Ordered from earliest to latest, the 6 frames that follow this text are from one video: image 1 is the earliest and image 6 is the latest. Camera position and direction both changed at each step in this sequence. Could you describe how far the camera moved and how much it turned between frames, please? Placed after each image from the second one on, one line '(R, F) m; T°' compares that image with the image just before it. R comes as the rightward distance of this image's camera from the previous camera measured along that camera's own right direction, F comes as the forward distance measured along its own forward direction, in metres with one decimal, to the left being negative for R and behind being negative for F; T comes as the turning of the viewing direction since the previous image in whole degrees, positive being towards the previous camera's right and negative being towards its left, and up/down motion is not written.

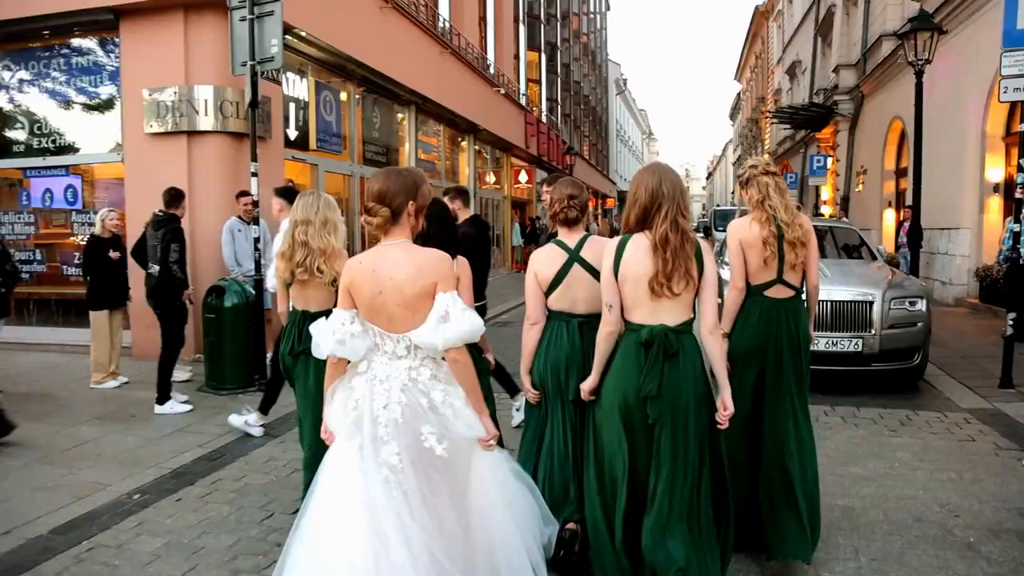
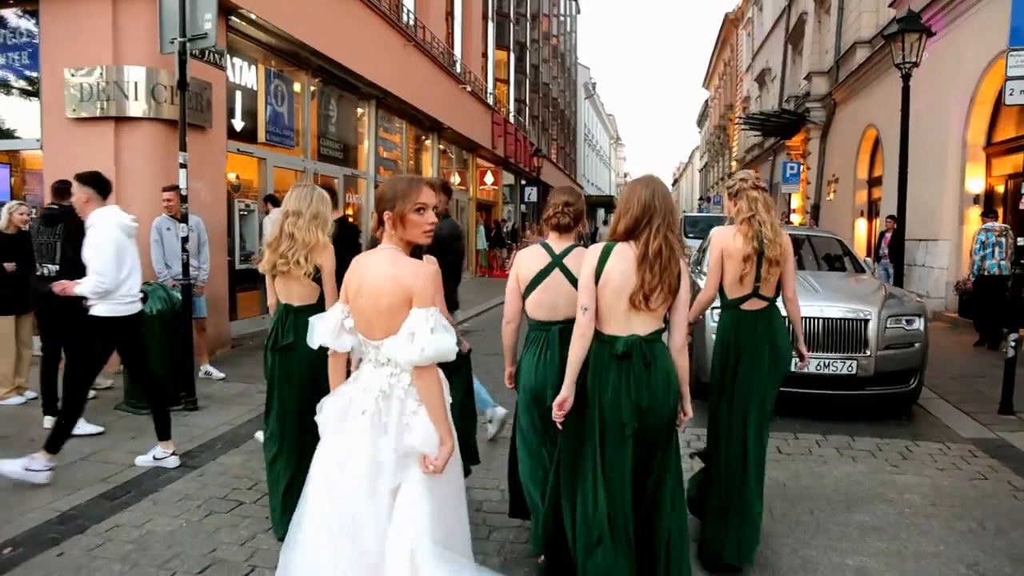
(0.0, +0.6) m; +3°
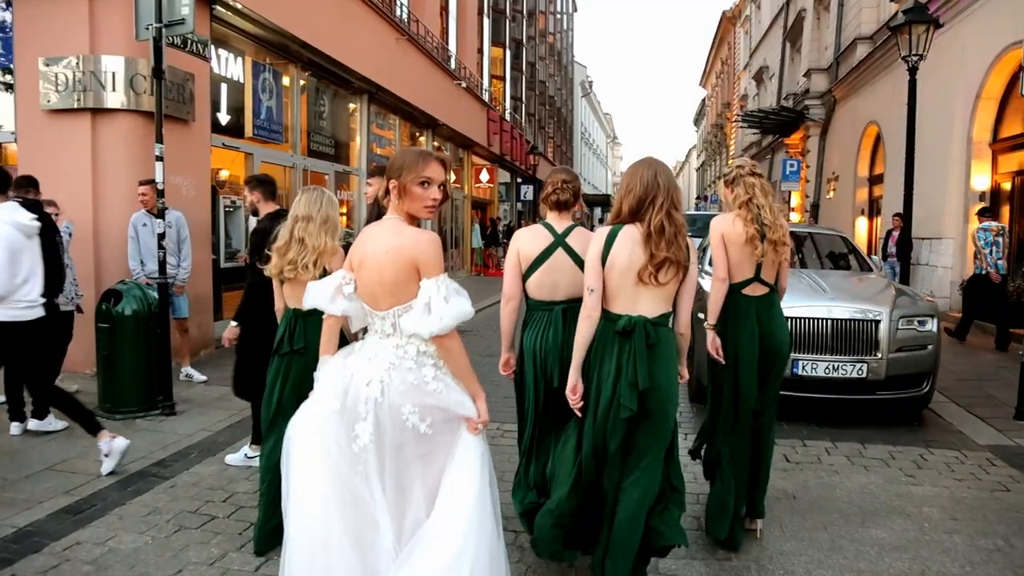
(0.0, +0.3) m; 0°
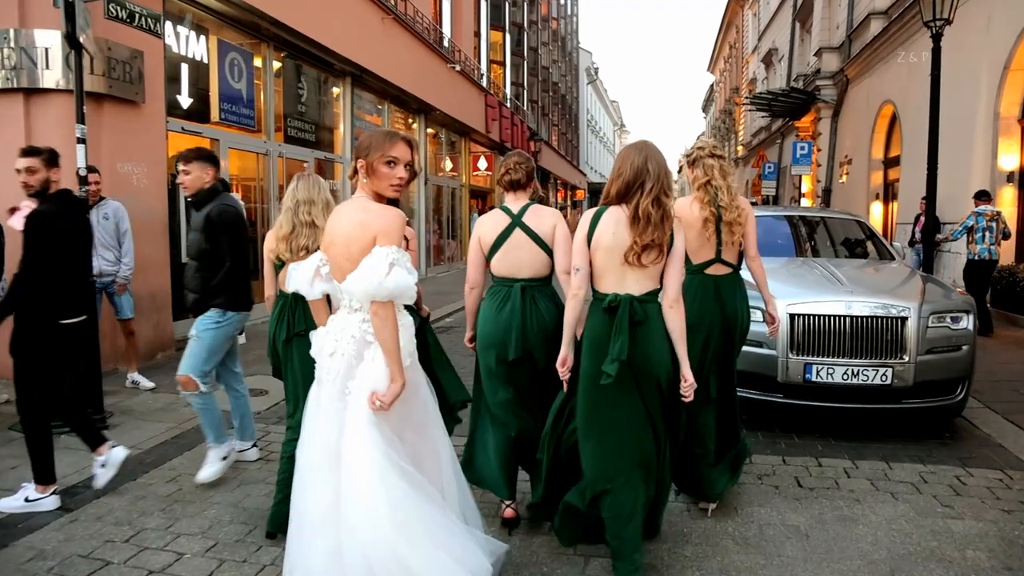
(+0.3, +0.7) m; -1°
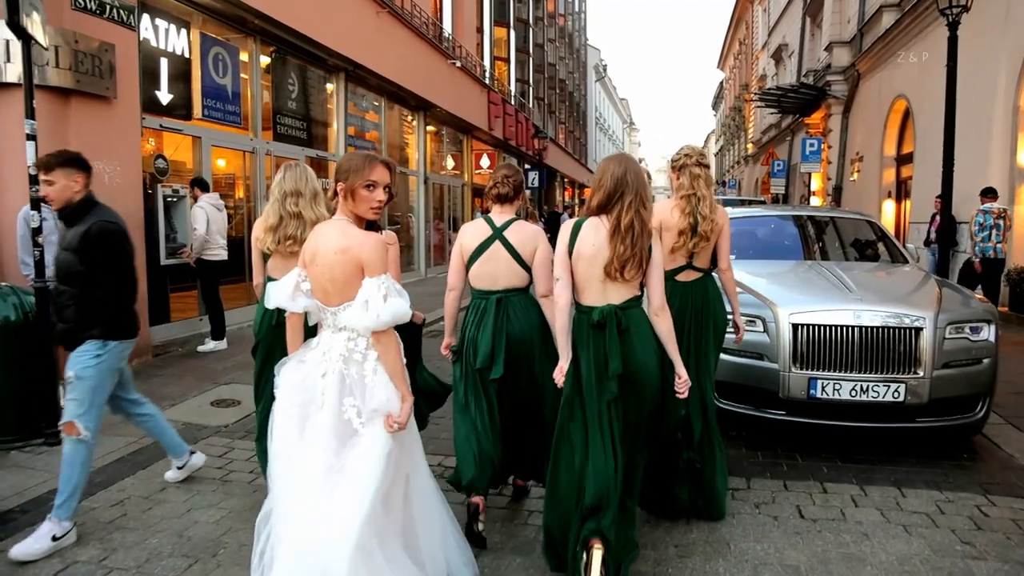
(+0.2, +0.4) m; -1°
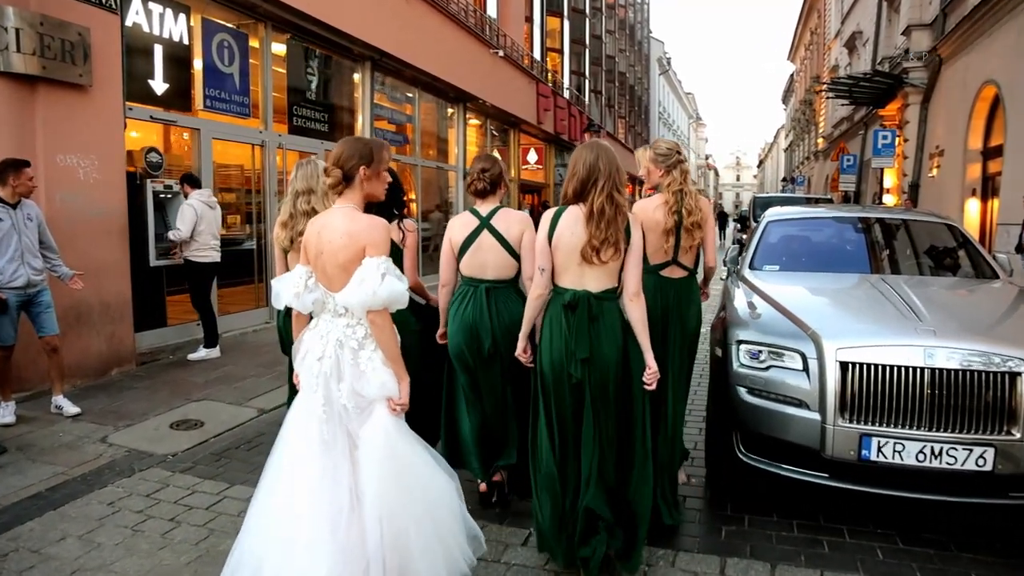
(+0.5, +0.9) m; -5°
